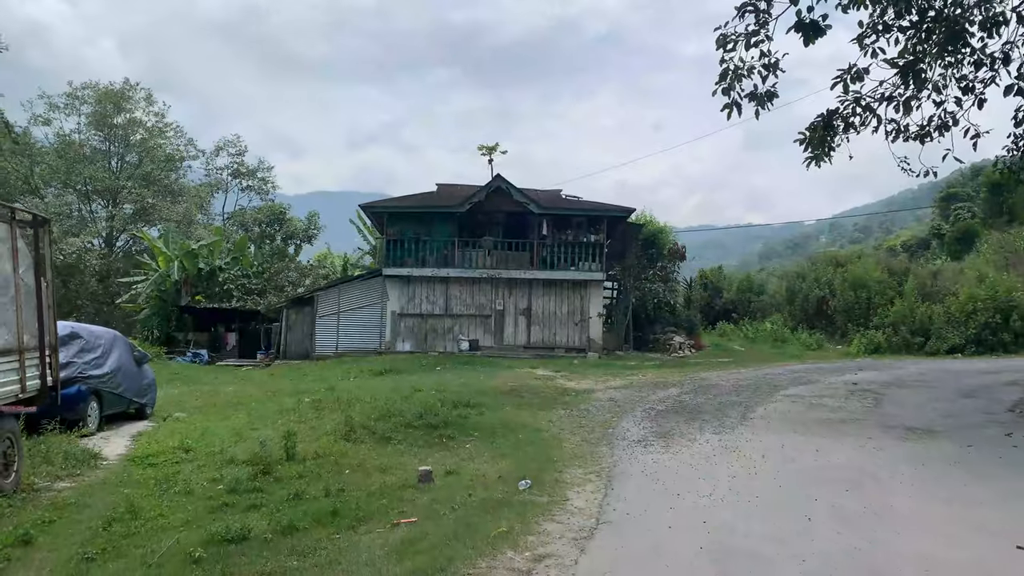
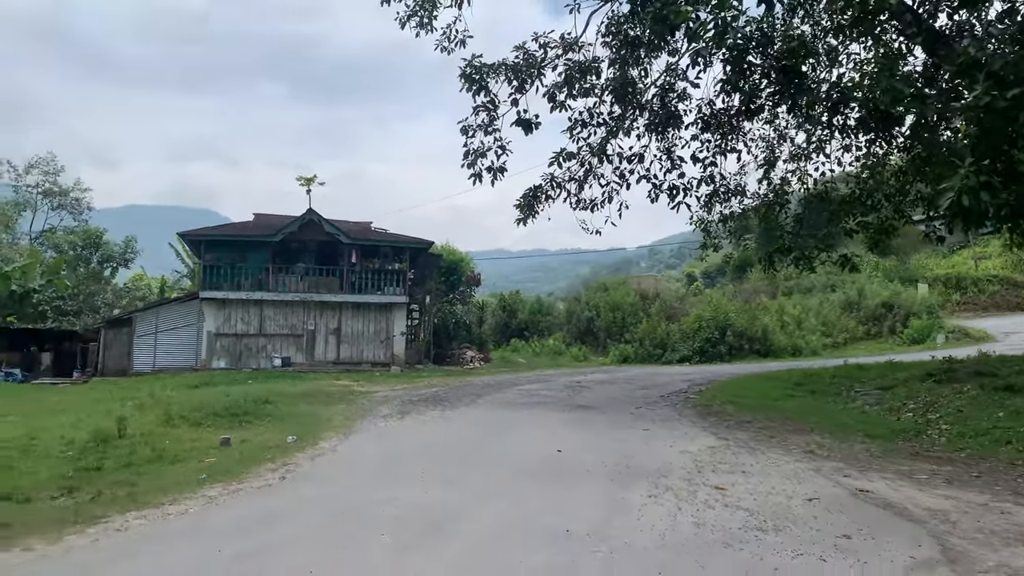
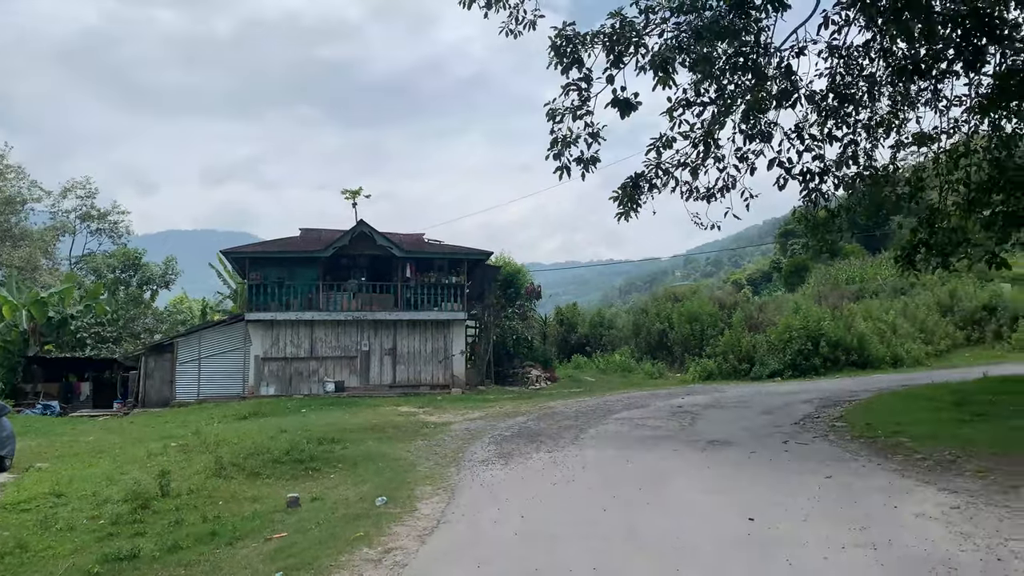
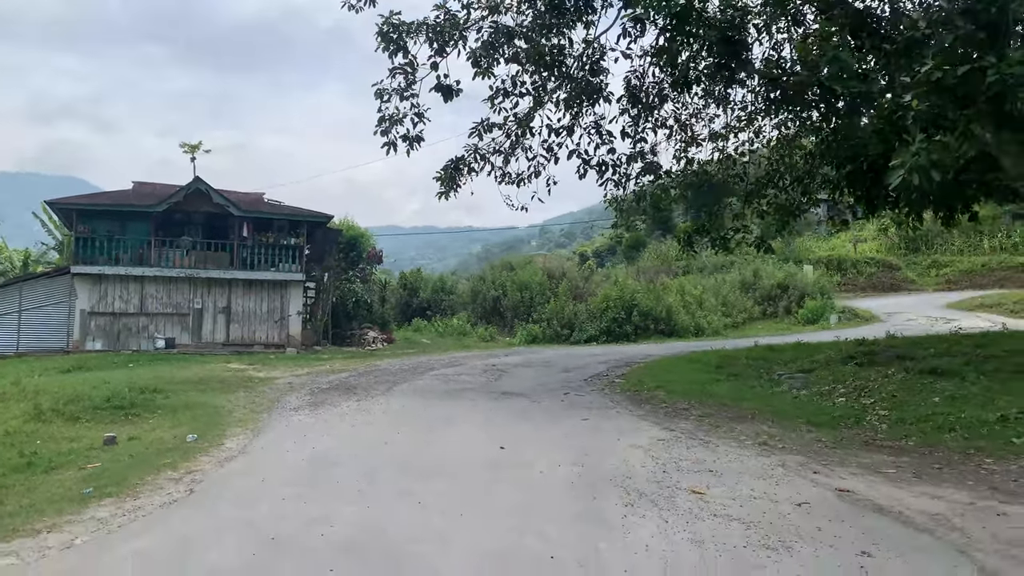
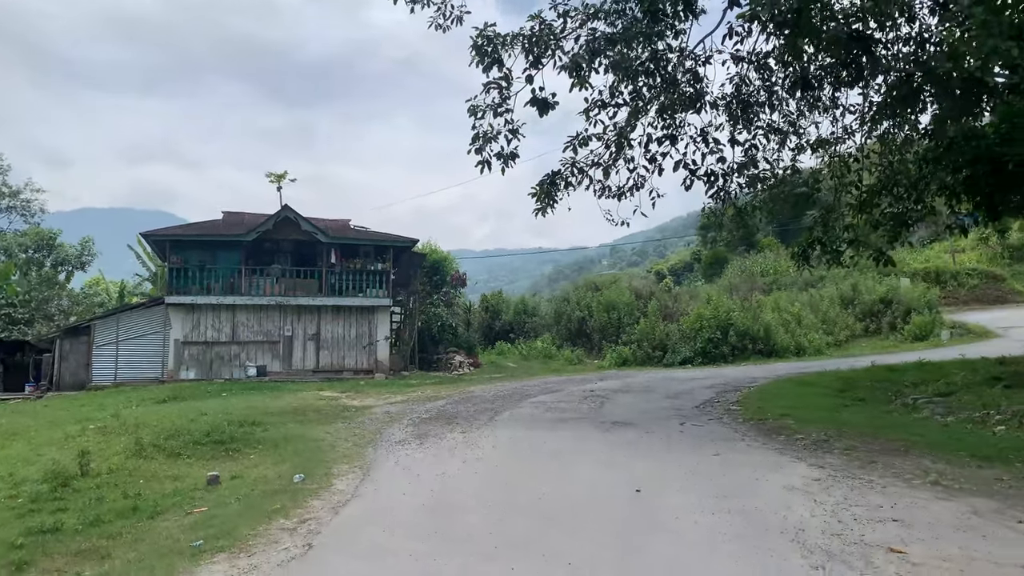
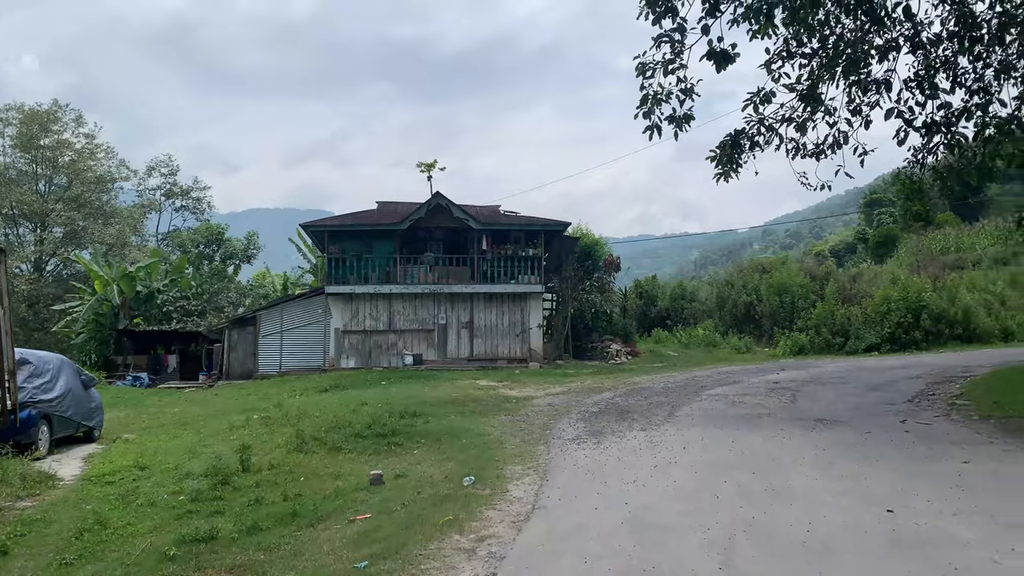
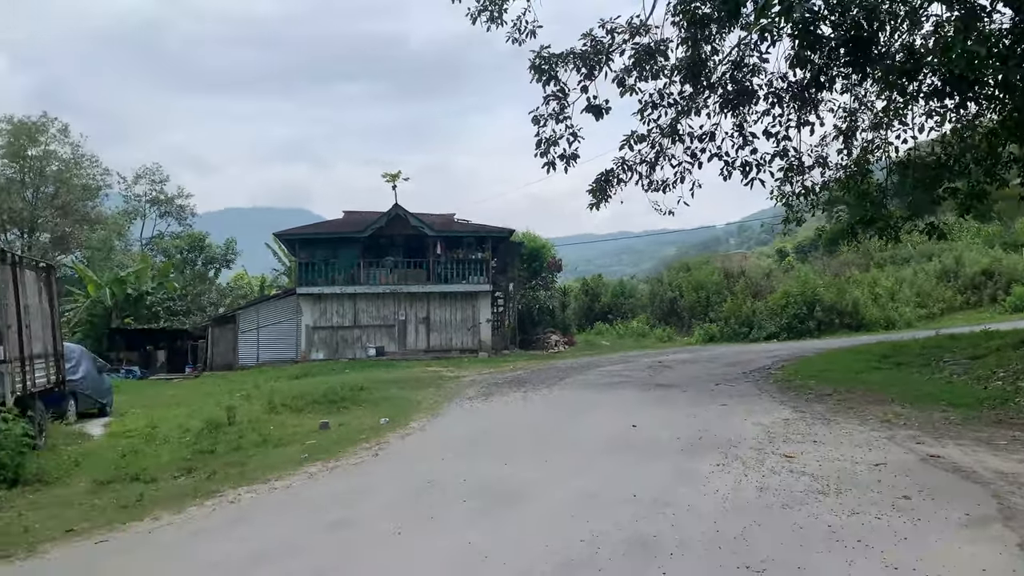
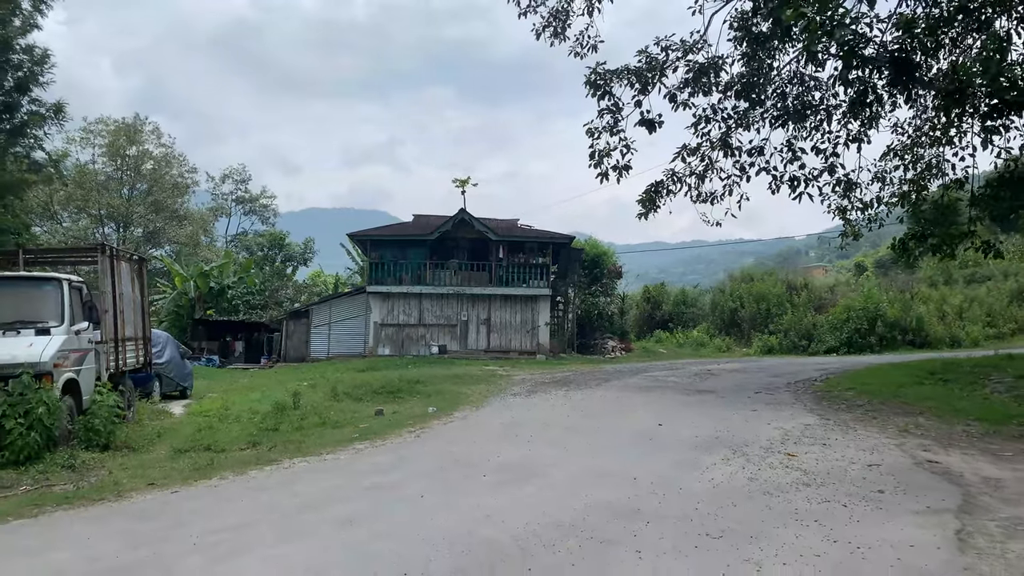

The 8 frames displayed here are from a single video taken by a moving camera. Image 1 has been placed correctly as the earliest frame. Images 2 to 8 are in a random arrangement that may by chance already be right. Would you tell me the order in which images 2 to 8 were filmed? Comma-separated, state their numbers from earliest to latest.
6, 3, 5, 4, 2, 7, 8
